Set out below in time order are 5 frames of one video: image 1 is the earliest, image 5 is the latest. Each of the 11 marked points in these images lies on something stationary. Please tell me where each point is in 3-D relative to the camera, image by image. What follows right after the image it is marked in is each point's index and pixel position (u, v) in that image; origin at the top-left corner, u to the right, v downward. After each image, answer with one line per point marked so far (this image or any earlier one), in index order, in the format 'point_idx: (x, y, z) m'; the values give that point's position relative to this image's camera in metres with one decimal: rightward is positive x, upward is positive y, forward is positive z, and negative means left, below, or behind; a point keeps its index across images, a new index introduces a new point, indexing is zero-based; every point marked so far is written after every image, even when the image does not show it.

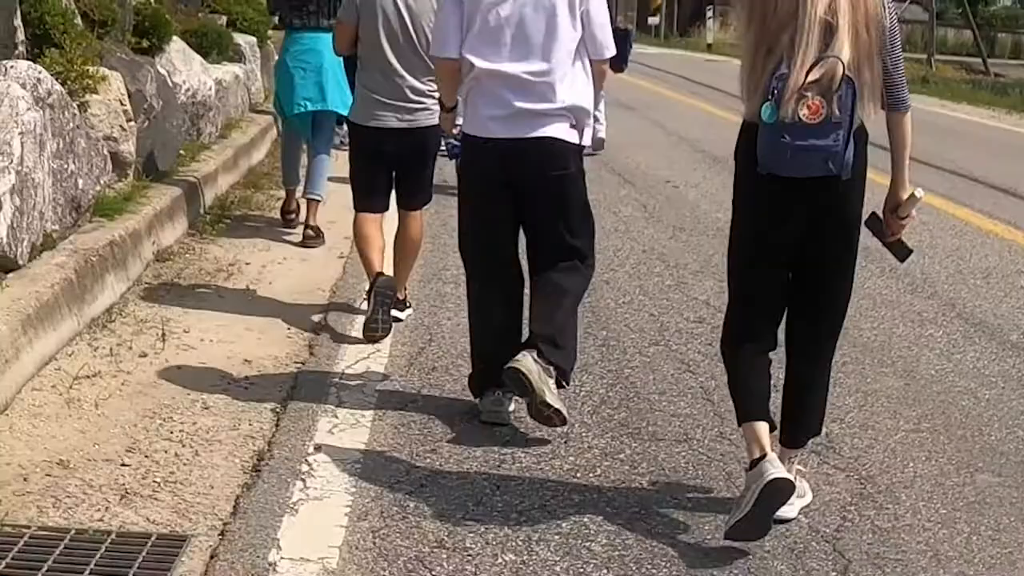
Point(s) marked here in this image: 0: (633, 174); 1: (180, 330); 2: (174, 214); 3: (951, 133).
0: (+1.0, +1.0, +10.9) m
1: (-1.5, -0.2, +5.8) m
2: (-2.0, +0.4, +7.5) m
3: (+5.8, +2.0, +16.8) m
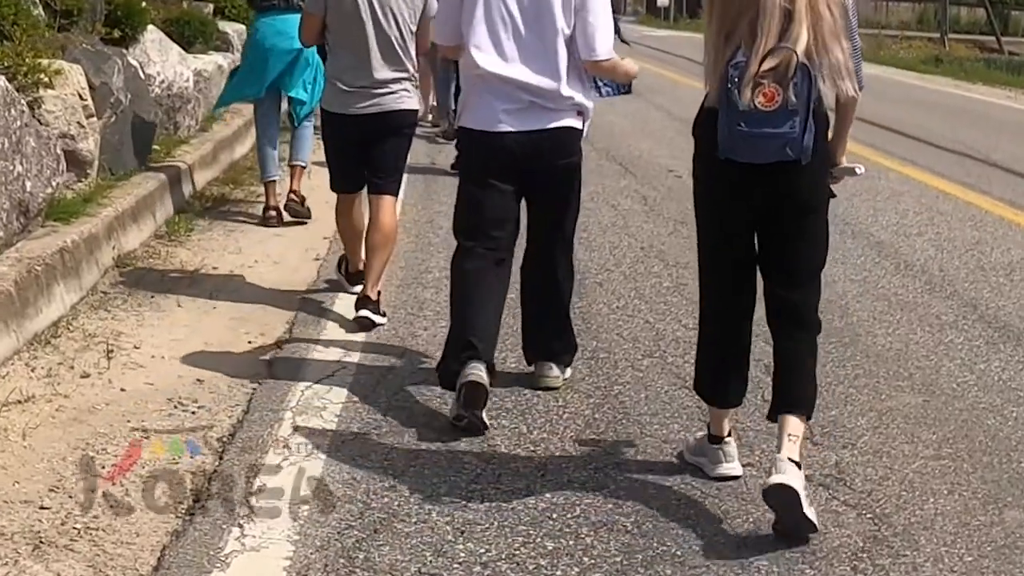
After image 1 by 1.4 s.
0: (+1.0, +1.0, +10.4) m
1: (-1.6, -0.2, +5.3) m
2: (-2.0, +0.4, +7.0) m
3: (+5.8, +2.2, +16.2) m
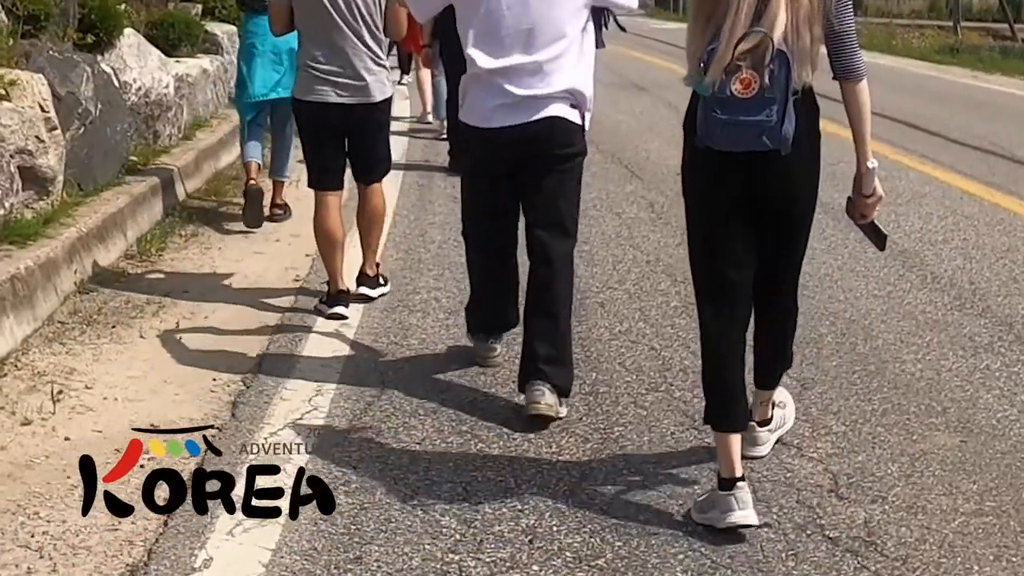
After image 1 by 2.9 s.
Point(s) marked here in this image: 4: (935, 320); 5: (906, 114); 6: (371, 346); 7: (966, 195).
0: (+1.0, +0.9, +9.9) m
1: (-1.6, -0.4, +4.8) m
2: (-2.1, +0.3, +6.5) m
3: (+5.8, +2.2, +15.6) m
4: (+1.9, -0.1, +5.7) m
5: (+4.5, +2.0, +14.6) m
6: (-0.6, -0.3, +5.4) m
7: (+3.1, +0.6, +8.8) m
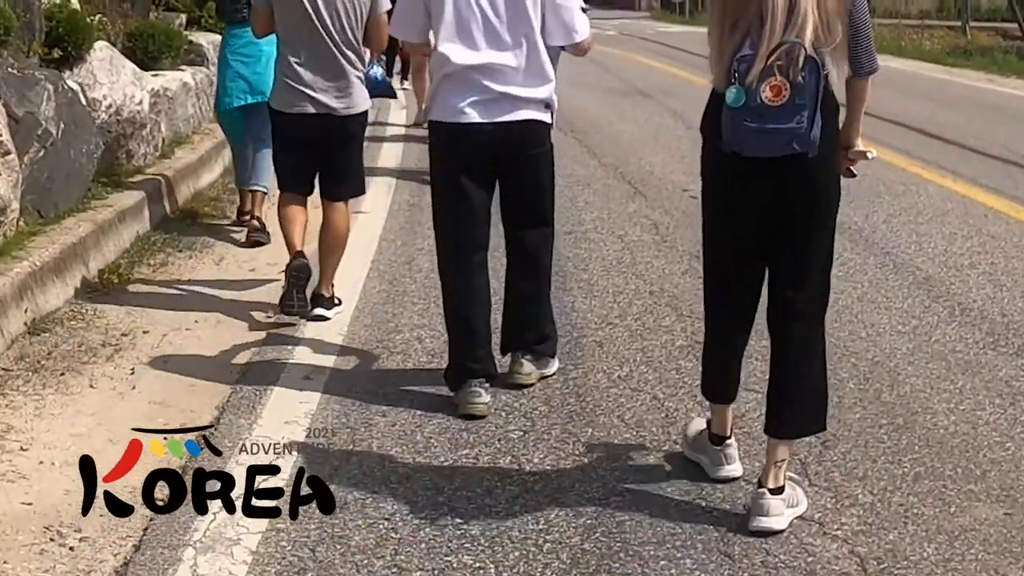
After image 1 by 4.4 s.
0: (+1.0, +0.8, +9.4) m
1: (-1.7, -0.5, +4.3) m
2: (-2.1, +0.1, +6.0) m
3: (+5.9, +2.1, +15.1) m
4: (+1.8, -0.3, +5.1) m
5: (+4.5, +1.8, +14.0) m
6: (-0.6, -0.4, +4.9) m
7: (+3.1, +0.5, +8.2) m
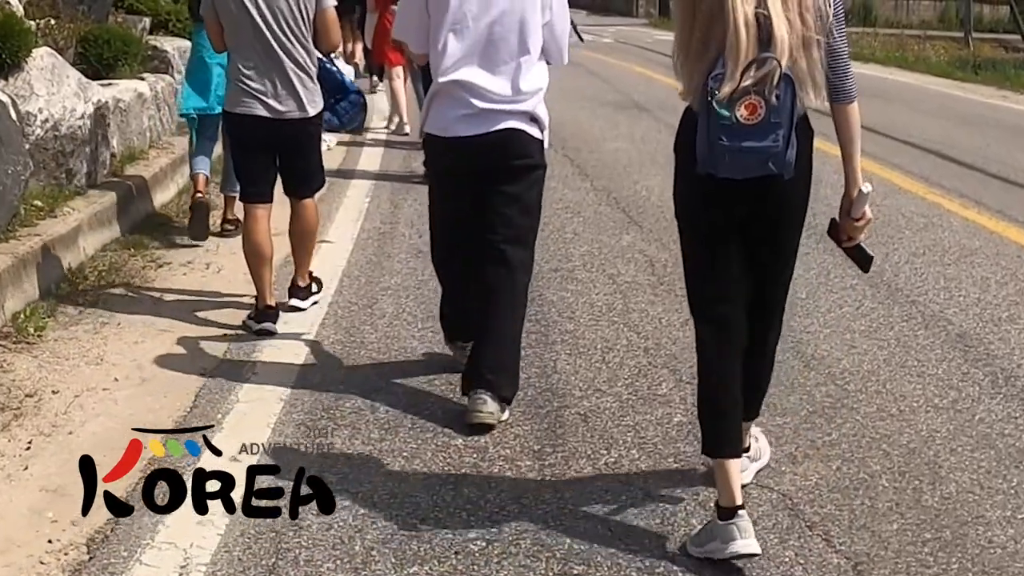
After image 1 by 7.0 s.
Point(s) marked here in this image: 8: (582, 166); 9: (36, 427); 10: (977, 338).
0: (+0.9, +0.5, +8.6) m
1: (-1.8, -0.7, +3.5) m
2: (-2.2, -0.1, +5.2) m
3: (+5.8, +1.7, +14.3) m
4: (+1.7, -0.5, +4.3) m
5: (+4.4, +1.5, +13.3) m
6: (-0.8, -0.6, +4.1) m
7: (+3.0, +0.2, +7.4) m
8: (+0.6, +1.0, +10.2) m
9: (-1.7, -0.5, +4.5) m
10: (+2.1, -0.2, +5.7) m
